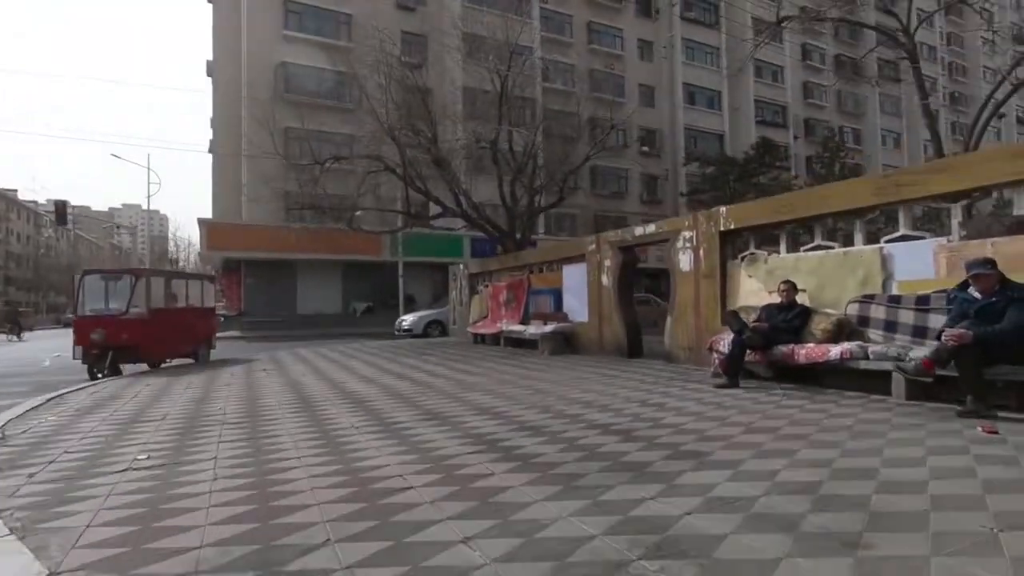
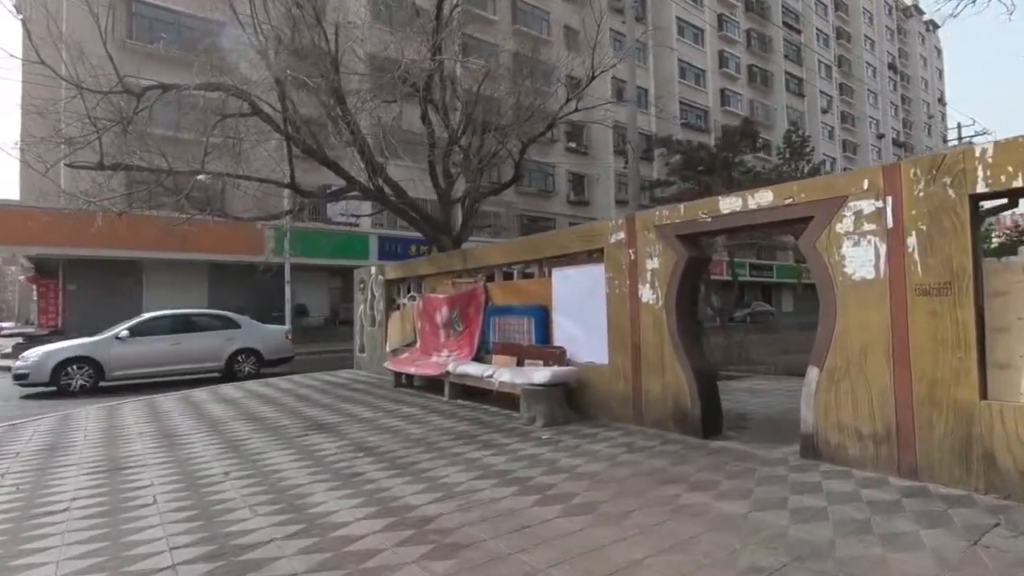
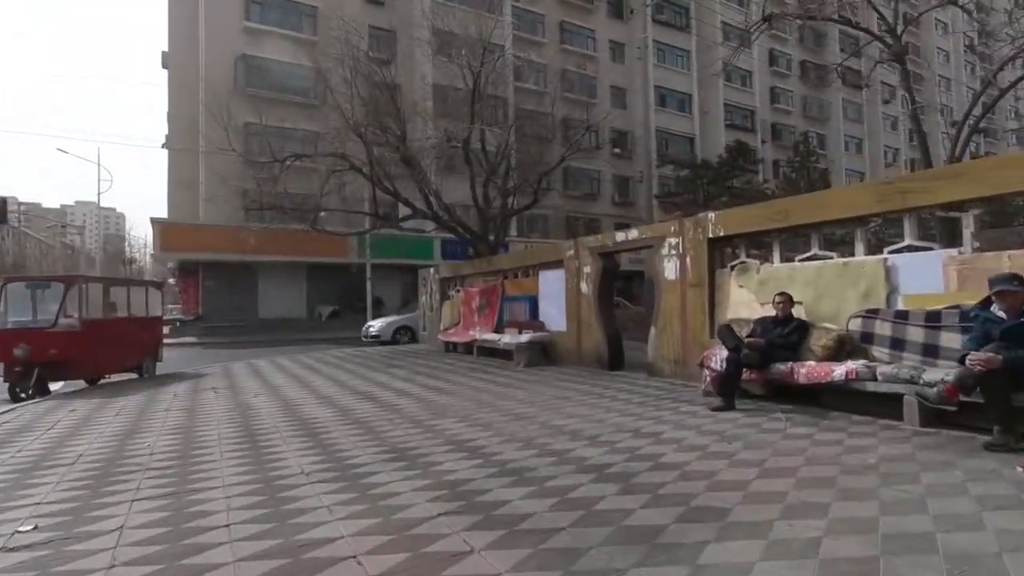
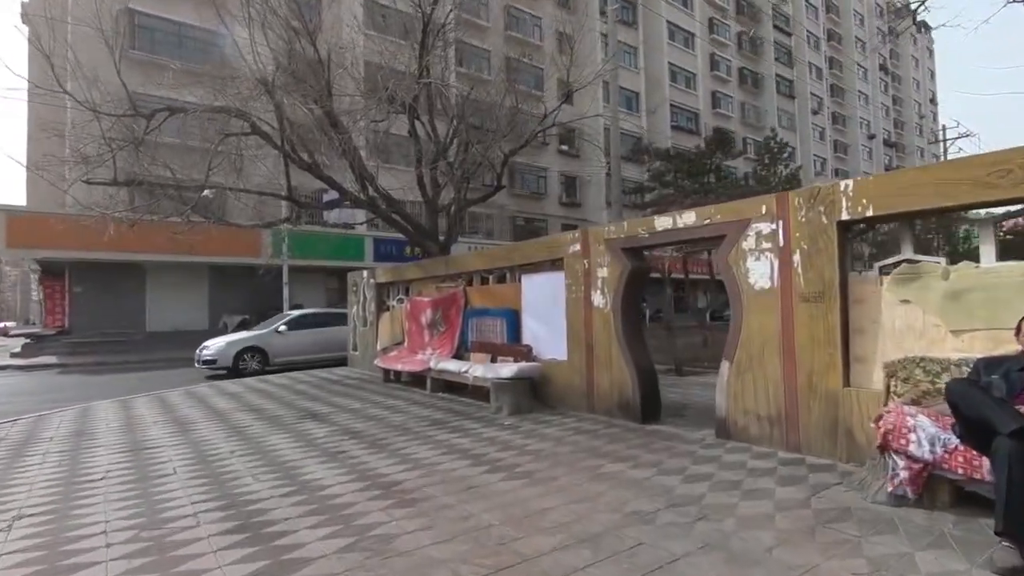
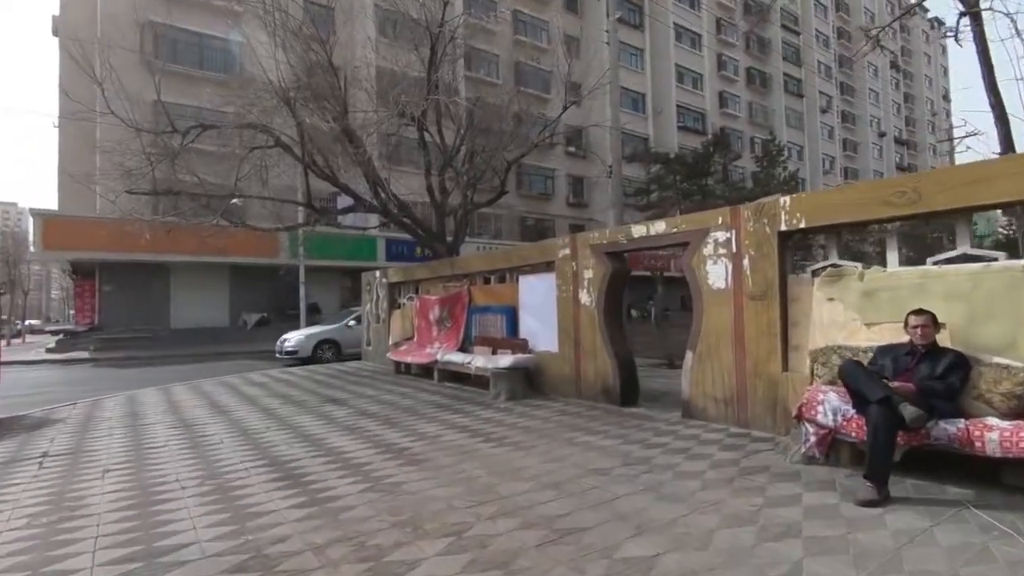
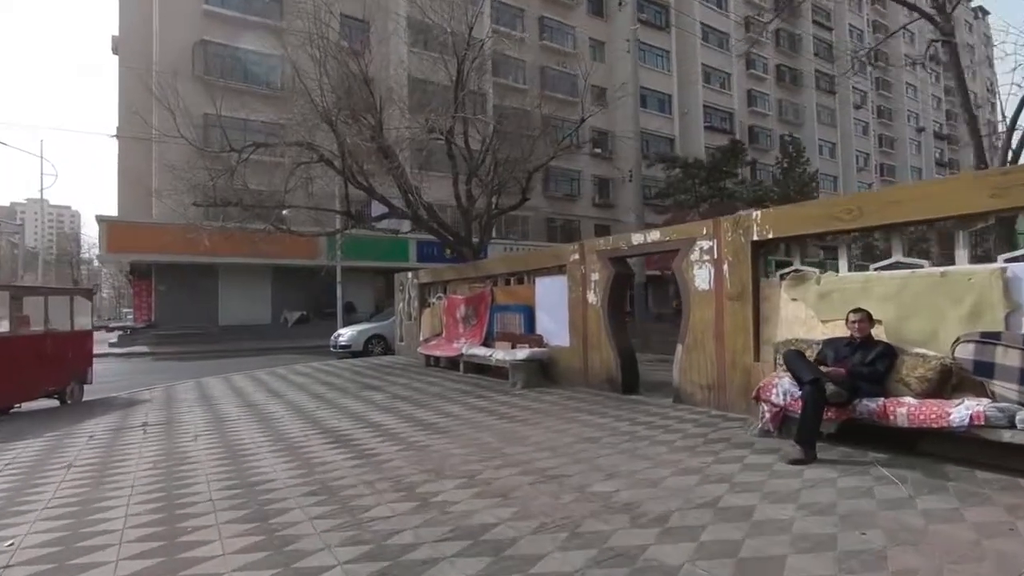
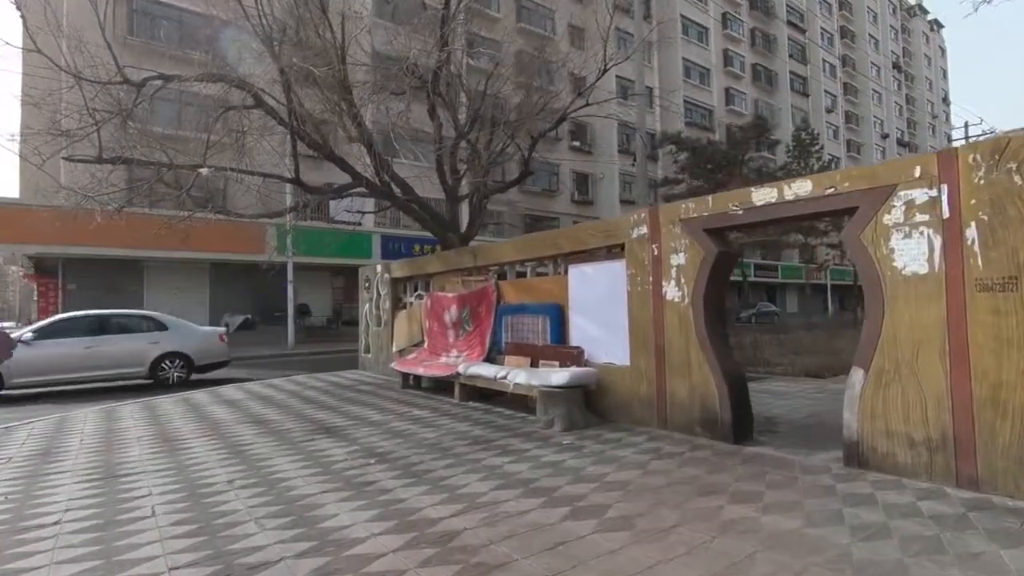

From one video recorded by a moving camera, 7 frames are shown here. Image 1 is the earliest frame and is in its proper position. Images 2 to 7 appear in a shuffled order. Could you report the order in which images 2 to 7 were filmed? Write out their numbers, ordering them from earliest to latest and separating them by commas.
3, 6, 5, 4, 2, 7
